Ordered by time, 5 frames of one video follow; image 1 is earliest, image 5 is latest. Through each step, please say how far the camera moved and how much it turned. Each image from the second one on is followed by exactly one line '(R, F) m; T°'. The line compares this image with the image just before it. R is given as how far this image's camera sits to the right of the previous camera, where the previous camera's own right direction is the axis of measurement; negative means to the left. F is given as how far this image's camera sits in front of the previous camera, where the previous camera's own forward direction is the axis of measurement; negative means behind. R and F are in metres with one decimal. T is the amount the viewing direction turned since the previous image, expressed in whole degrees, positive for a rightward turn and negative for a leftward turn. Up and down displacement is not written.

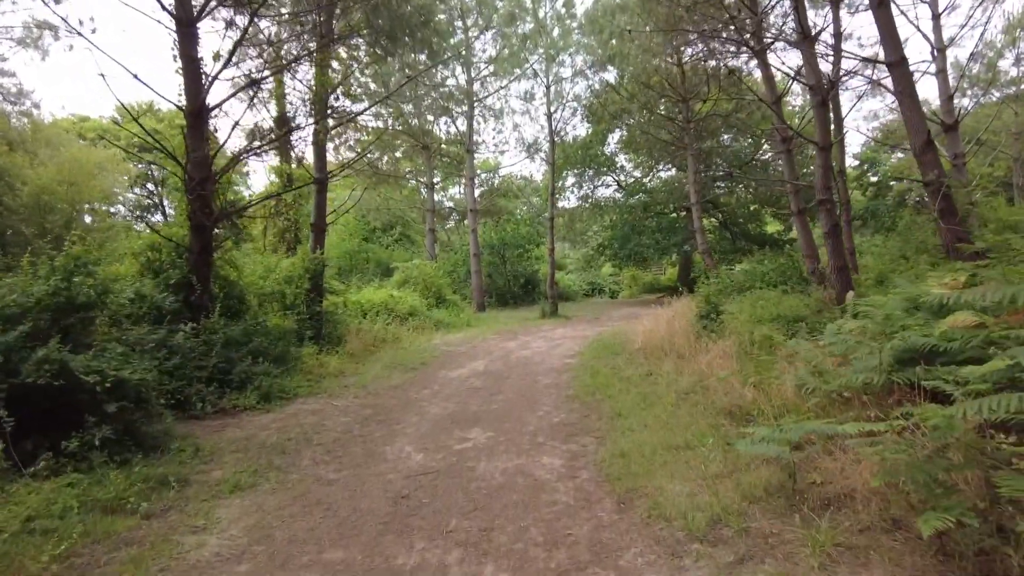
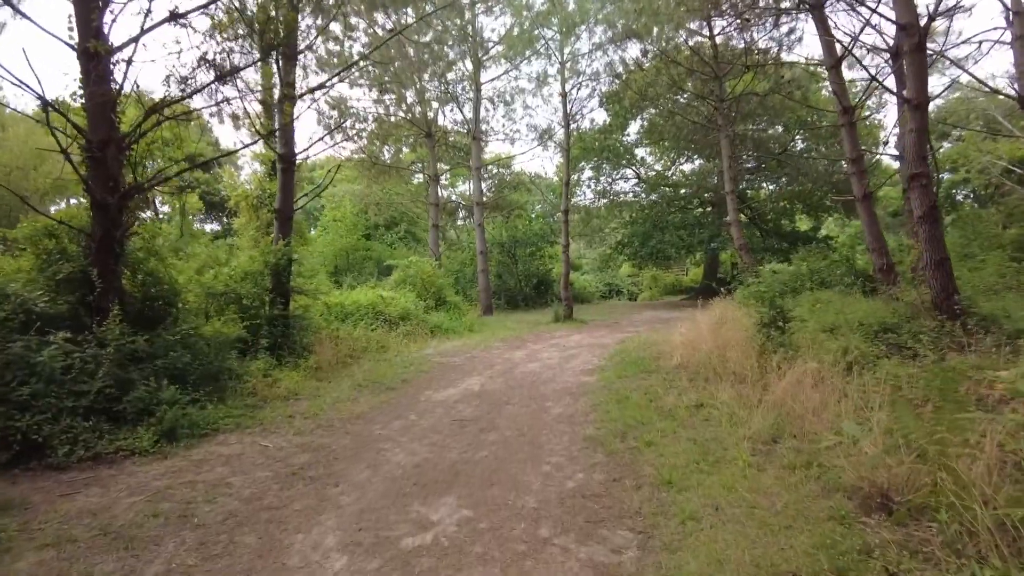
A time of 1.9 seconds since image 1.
(+0.2, +2.2) m; -1°
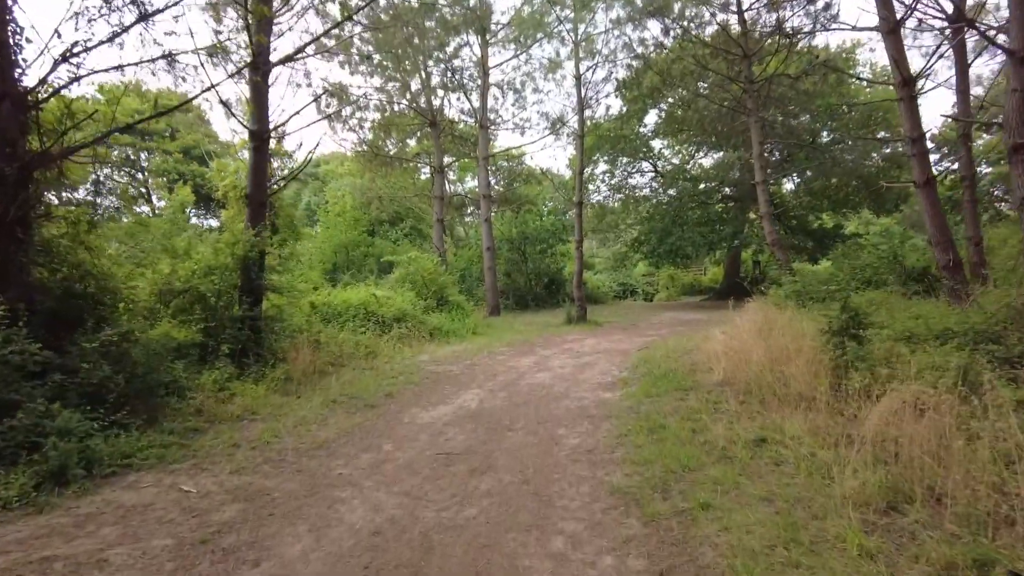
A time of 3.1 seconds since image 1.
(+0.1, +1.4) m; -1°
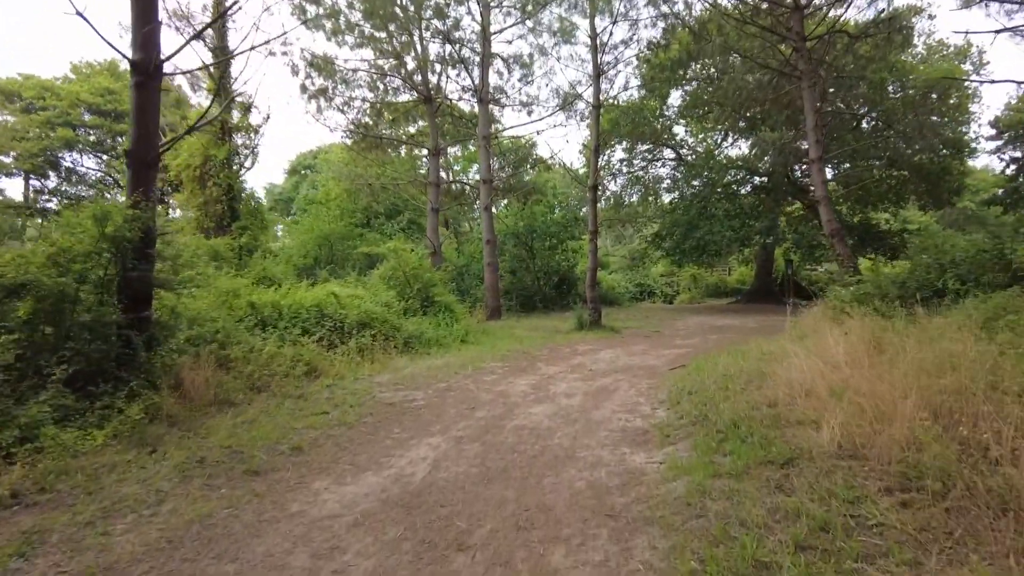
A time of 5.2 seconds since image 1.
(+0.3, +2.6) m; -1°
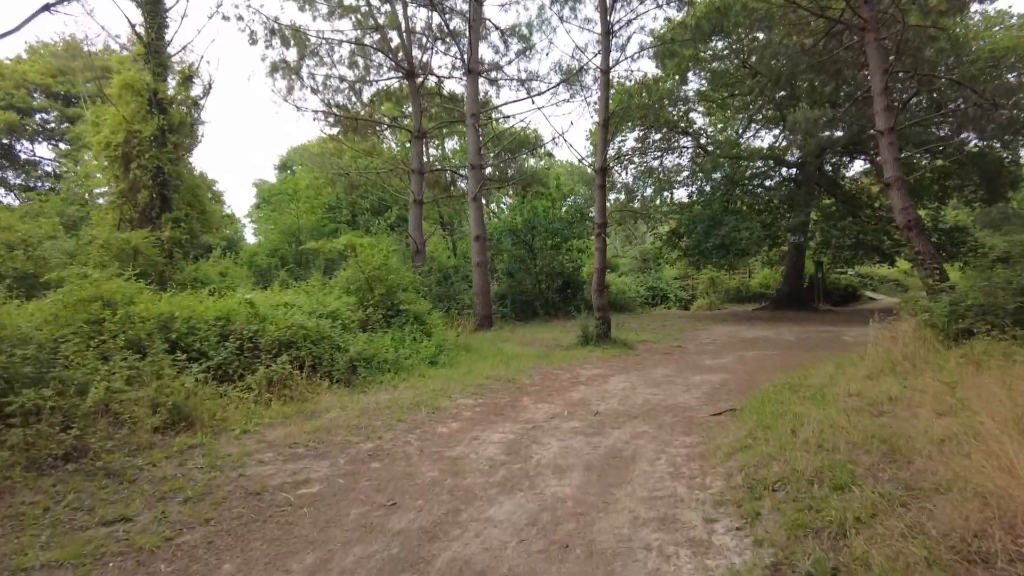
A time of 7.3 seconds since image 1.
(+0.3, +2.5) m; -1°
